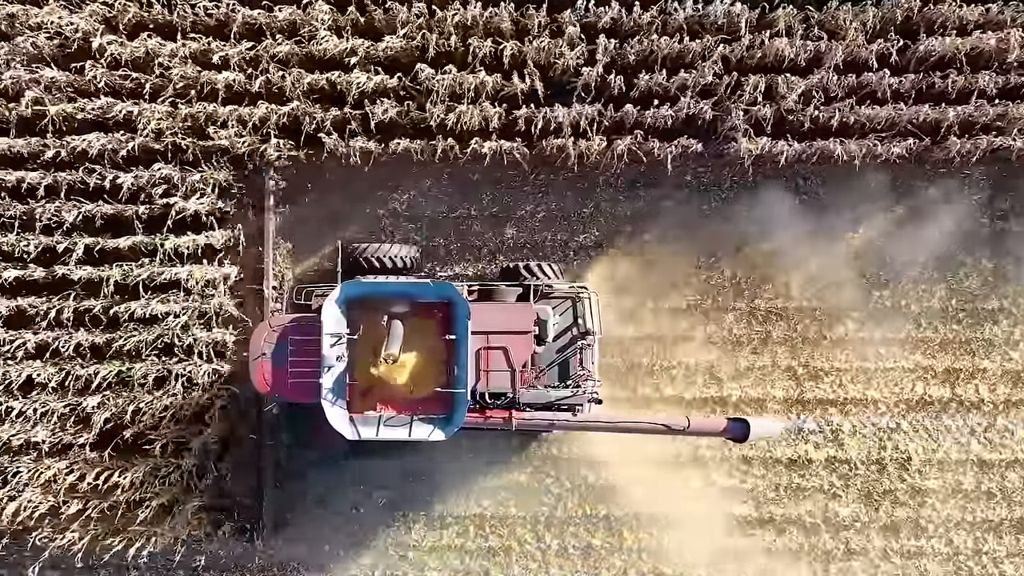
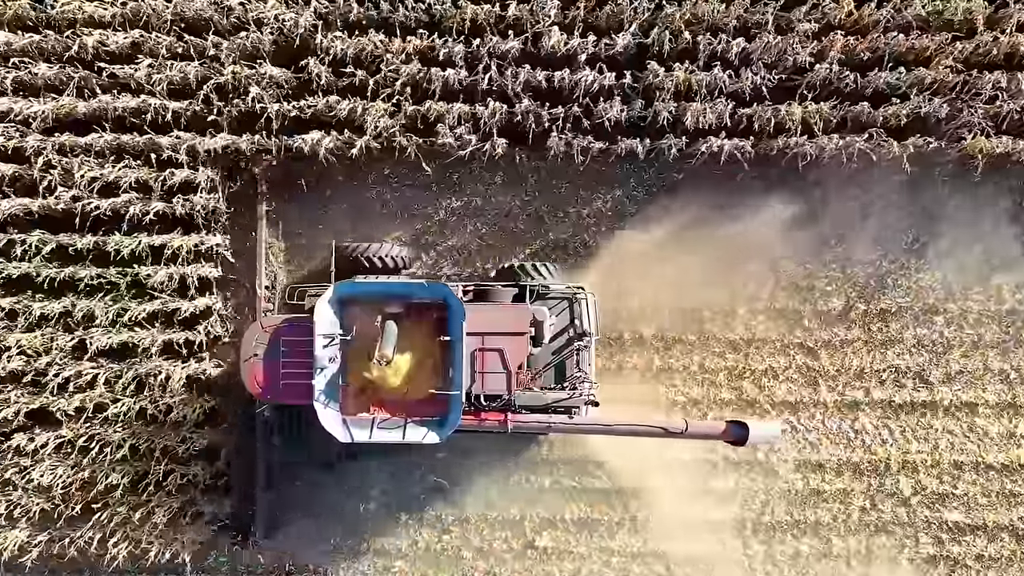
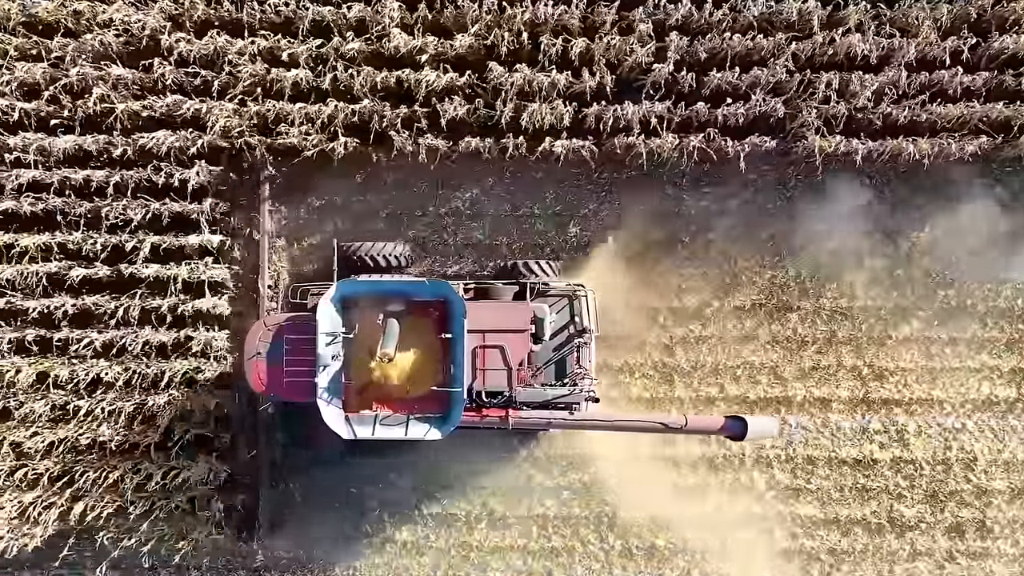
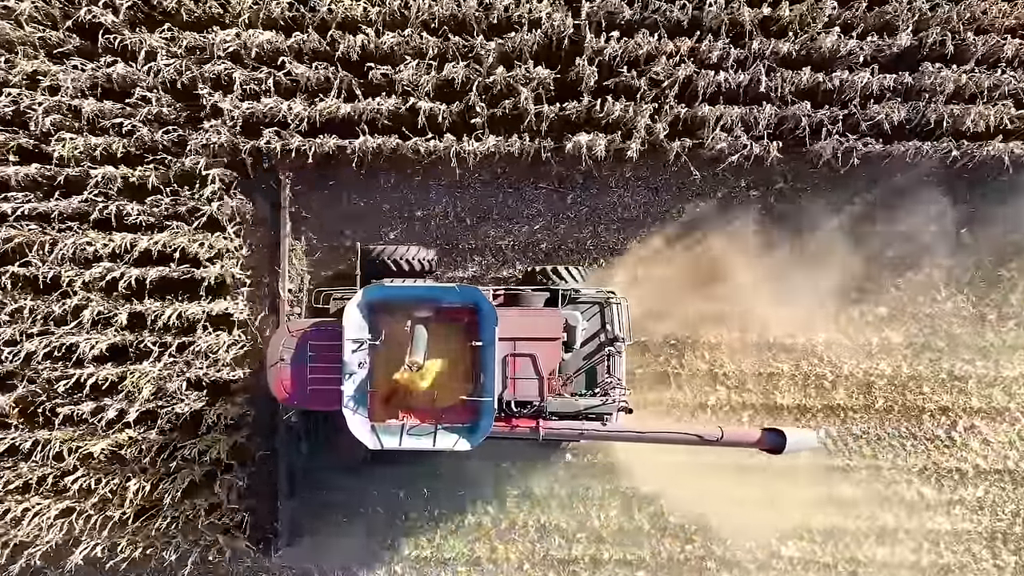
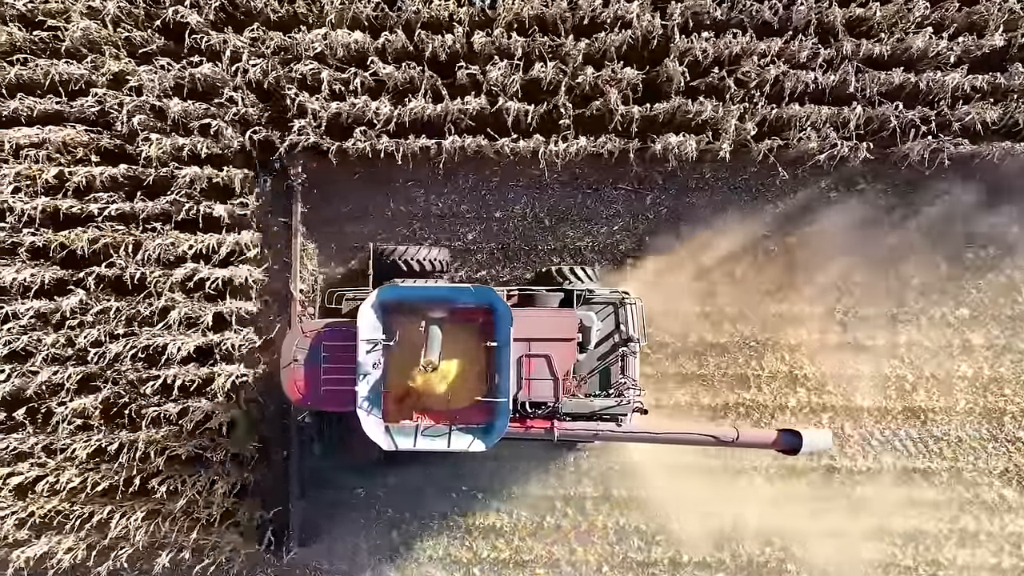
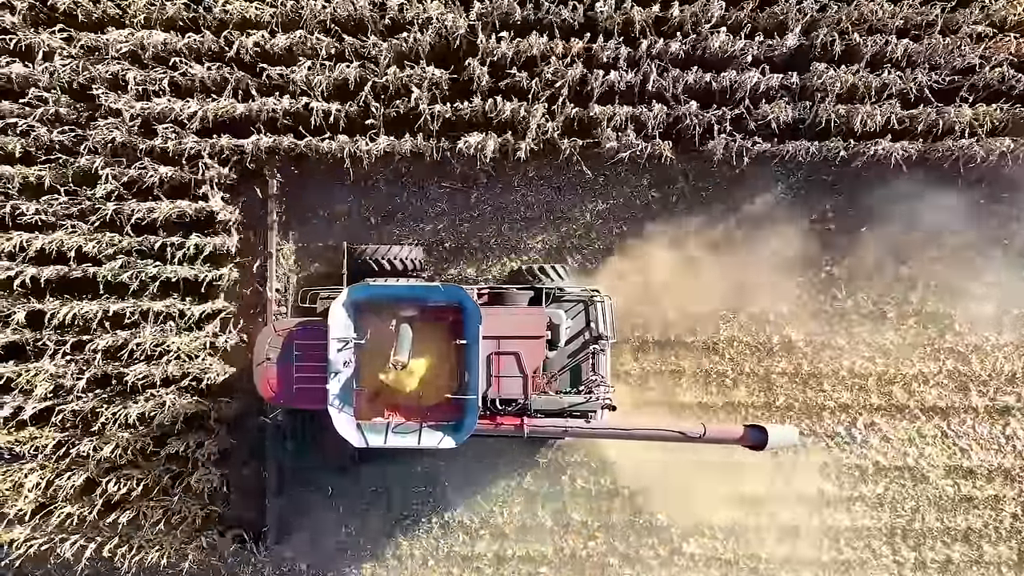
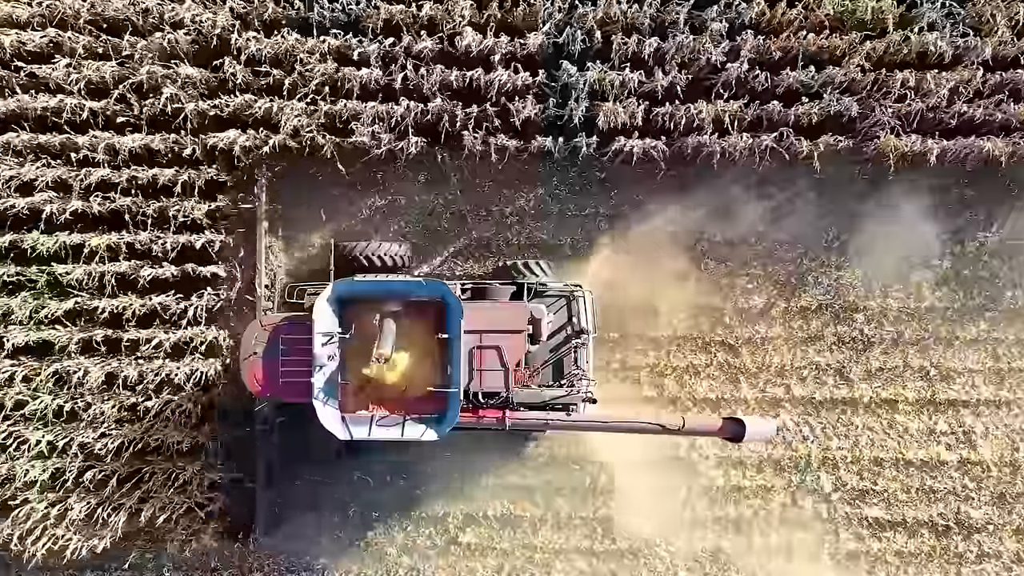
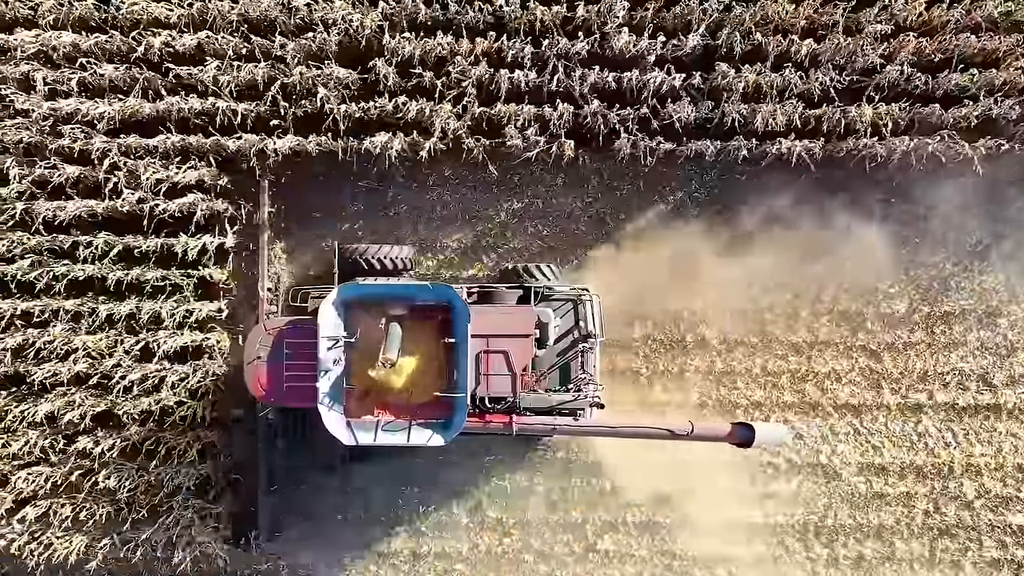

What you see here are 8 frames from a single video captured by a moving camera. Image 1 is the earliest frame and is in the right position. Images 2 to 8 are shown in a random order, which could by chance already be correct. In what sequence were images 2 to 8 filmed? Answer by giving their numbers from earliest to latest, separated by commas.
3, 7, 2, 8, 6, 4, 5
